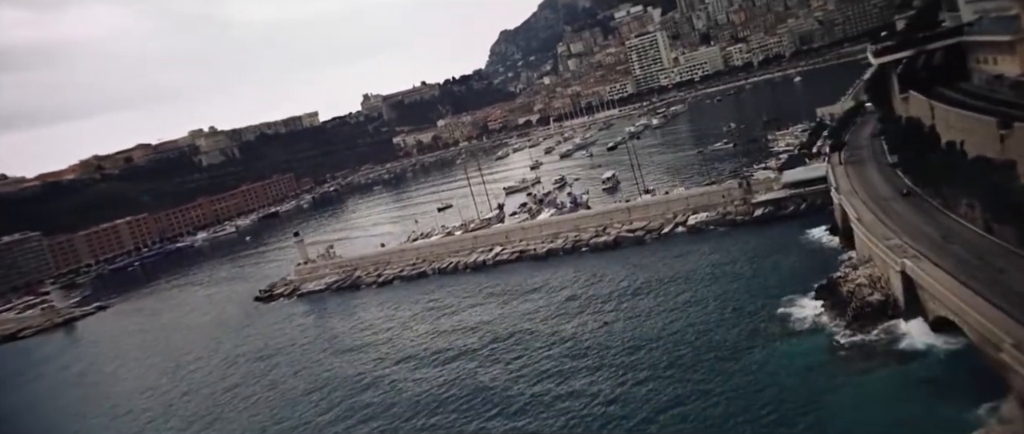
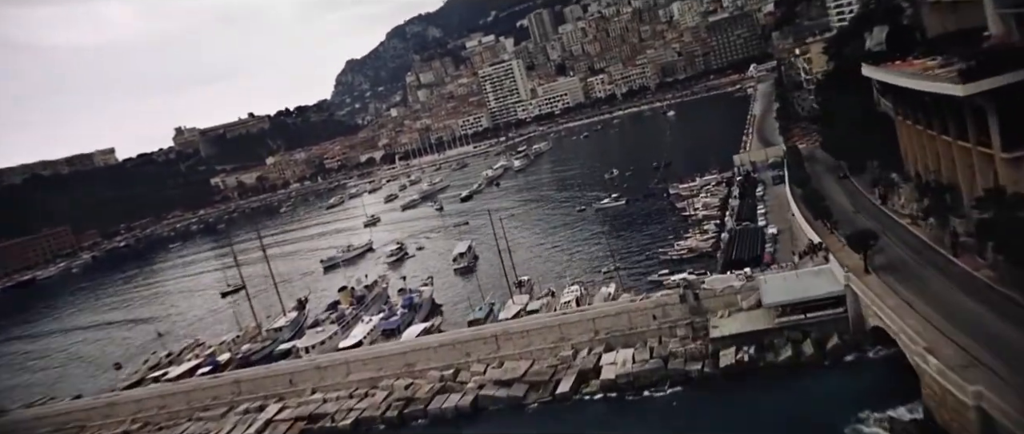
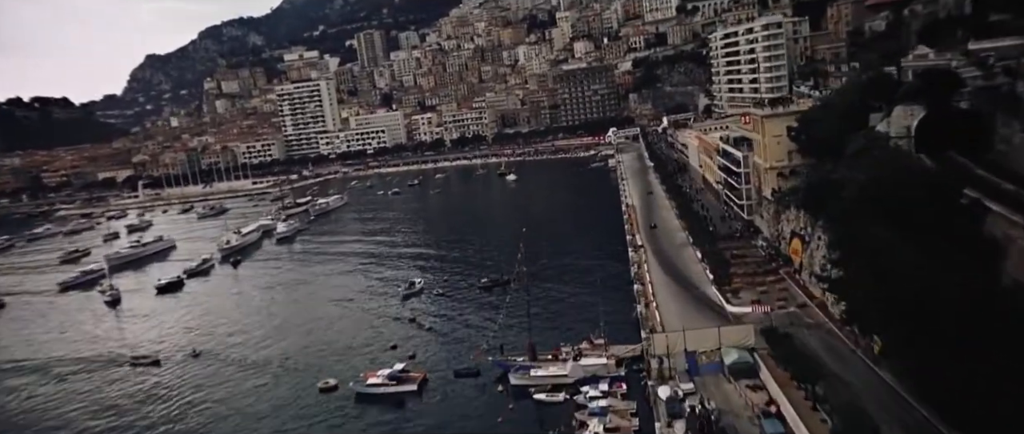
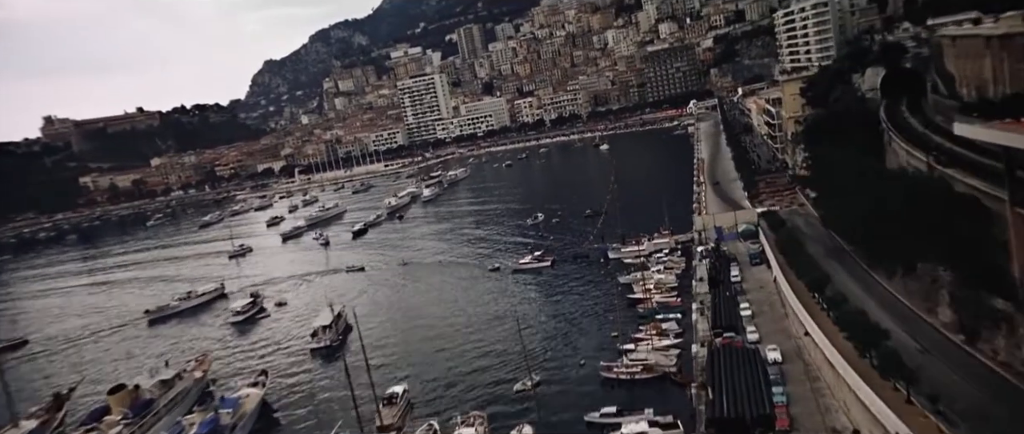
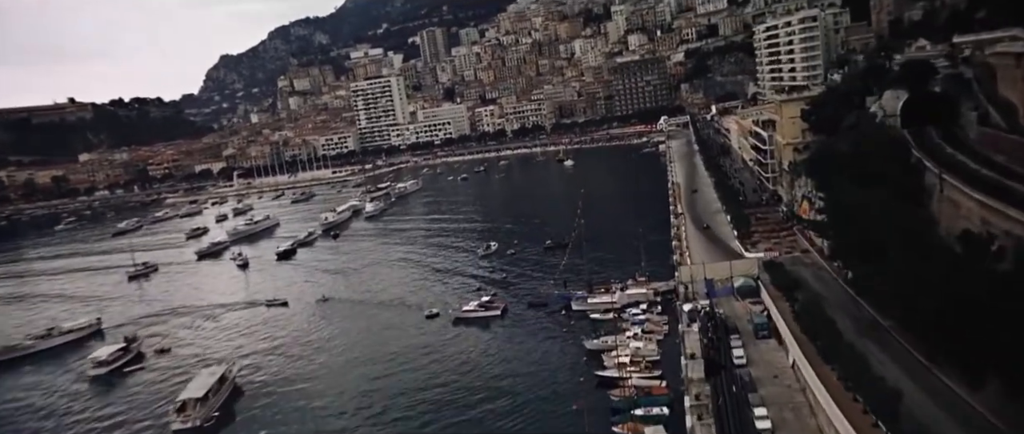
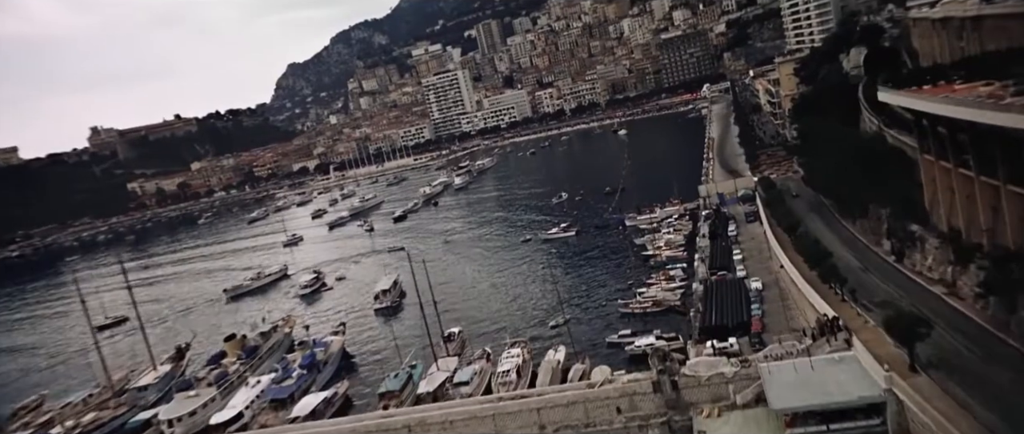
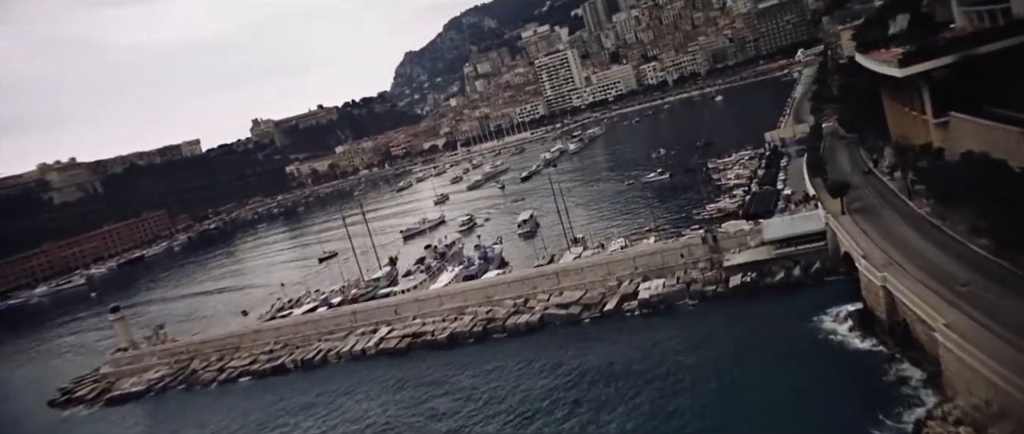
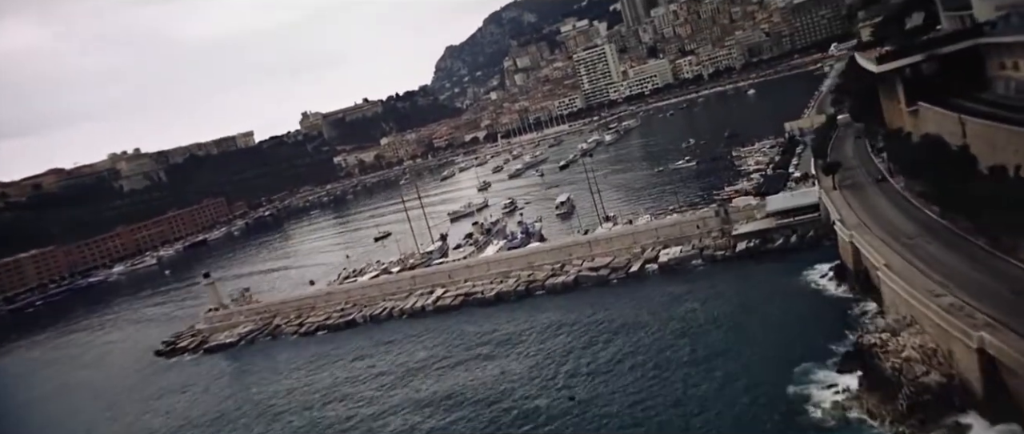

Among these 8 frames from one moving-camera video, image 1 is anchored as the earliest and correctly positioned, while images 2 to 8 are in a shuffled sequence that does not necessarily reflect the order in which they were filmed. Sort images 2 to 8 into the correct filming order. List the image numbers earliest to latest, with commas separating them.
8, 7, 2, 6, 4, 5, 3
